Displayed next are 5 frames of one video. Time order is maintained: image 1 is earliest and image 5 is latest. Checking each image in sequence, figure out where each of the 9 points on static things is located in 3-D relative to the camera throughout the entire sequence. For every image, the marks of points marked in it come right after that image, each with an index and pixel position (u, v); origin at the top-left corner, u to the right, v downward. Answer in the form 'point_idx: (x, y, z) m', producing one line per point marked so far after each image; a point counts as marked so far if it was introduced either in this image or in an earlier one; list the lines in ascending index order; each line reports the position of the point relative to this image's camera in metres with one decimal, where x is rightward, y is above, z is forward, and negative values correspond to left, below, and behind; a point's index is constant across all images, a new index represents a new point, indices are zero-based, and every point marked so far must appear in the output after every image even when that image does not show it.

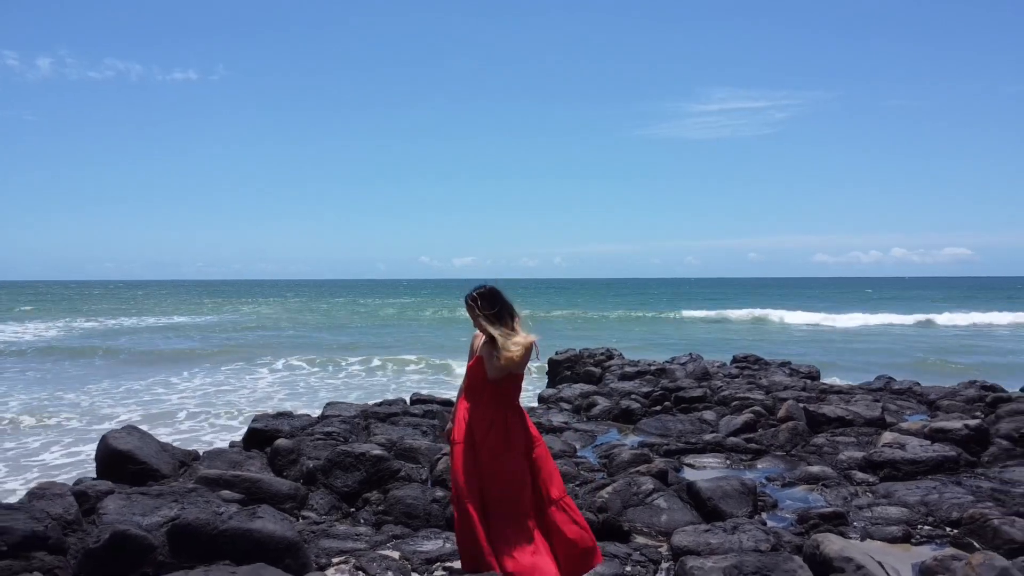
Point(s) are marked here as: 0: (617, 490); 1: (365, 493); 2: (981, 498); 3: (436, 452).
0: (+0.6, -1.3, +4.3) m
1: (-0.9, -1.3, +4.6) m
2: (+2.9, -1.3, +4.4) m
3: (-0.6, -1.2, +5.3) m
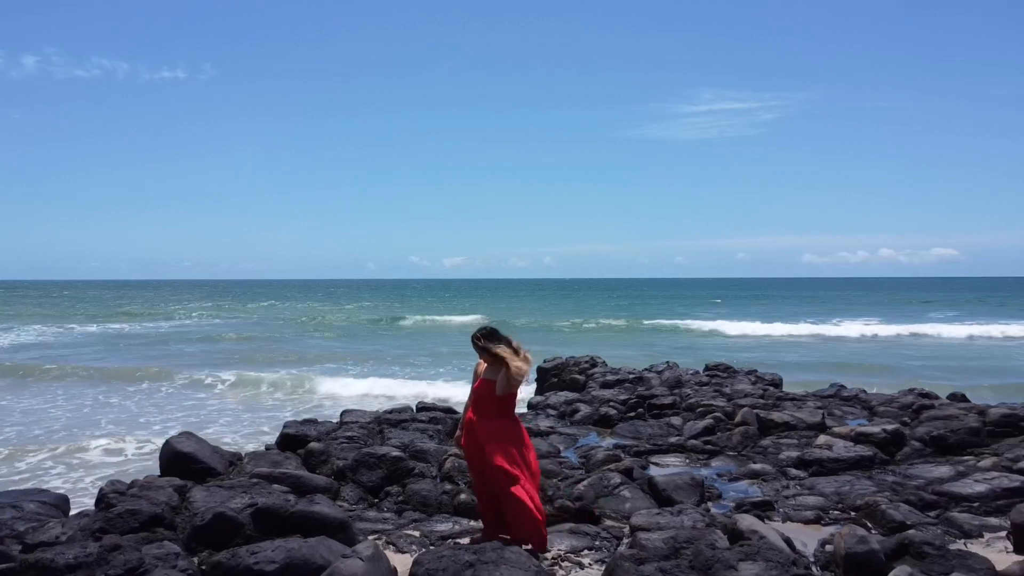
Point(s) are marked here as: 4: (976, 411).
0: (+0.6, -1.5, +5.4) m
1: (-1.0, -1.6, +5.7) m
2: (+2.9, -1.6, +5.5) m
3: (-0.6, -1.5, +6.3) m
4: (+4.9, -1.3, +7.4) m
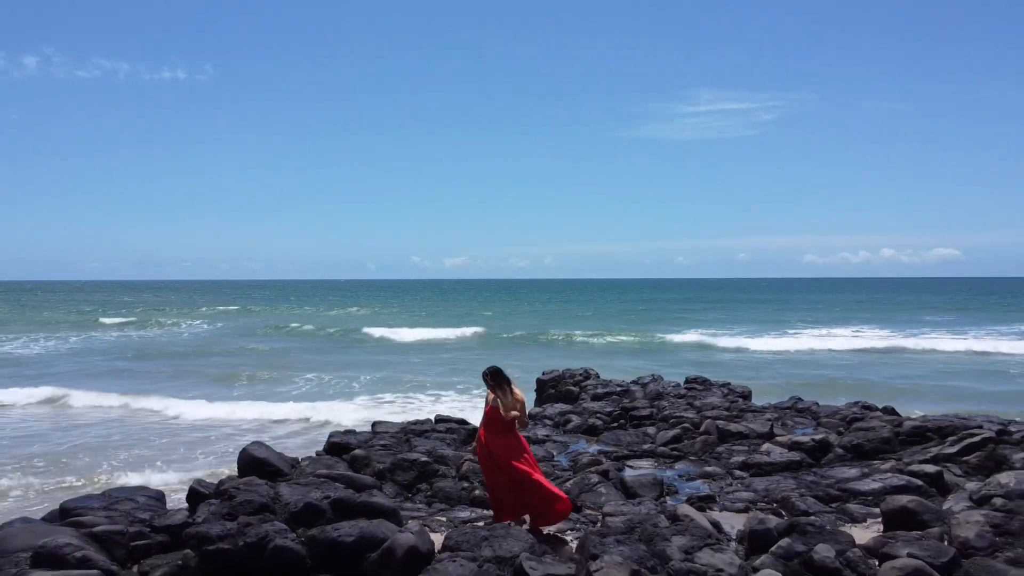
0: (+0.6, -1.9, +7.0) m
1: (-1.0, -2.0, +7.3) m
2: (+2.9, -2.0, +7.1) m
3: (-0.6, -1.9, +7.9) m
4: (+4.9, -1.7, +9.0) m
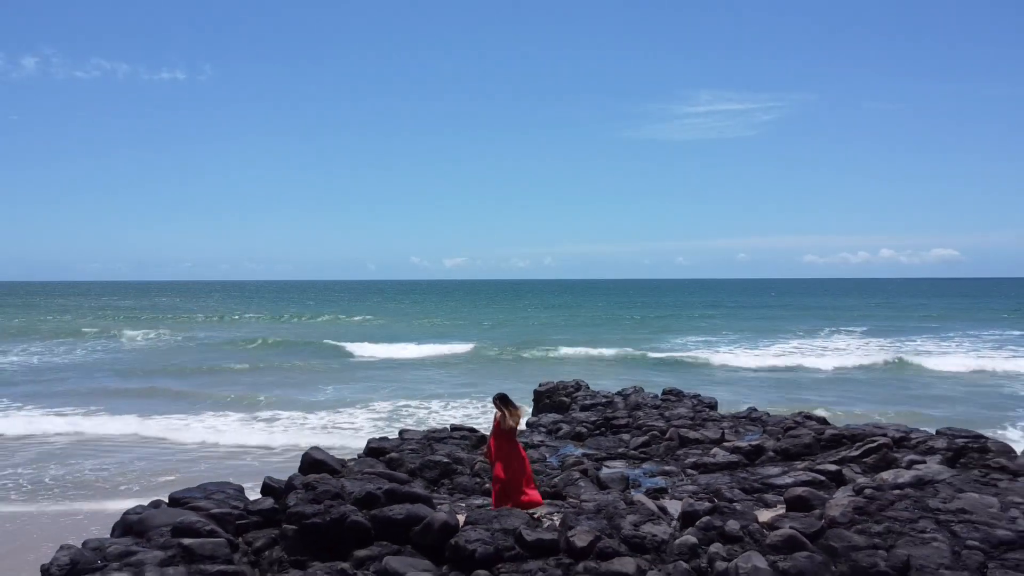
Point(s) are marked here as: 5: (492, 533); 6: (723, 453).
0: (+0.7, -2.5, +9.2) m
1: (-0.9, -2.6, +9.5) m
2: (+2.9, -2.5, +9.3) m
3: (-0.6, -2.5, +10.1) m
4: (+4.9, -2.3, +11.2) m
5: (-0.2, -2.4, +7.1) m
6: (+3.1, -2.4, +10.4) m
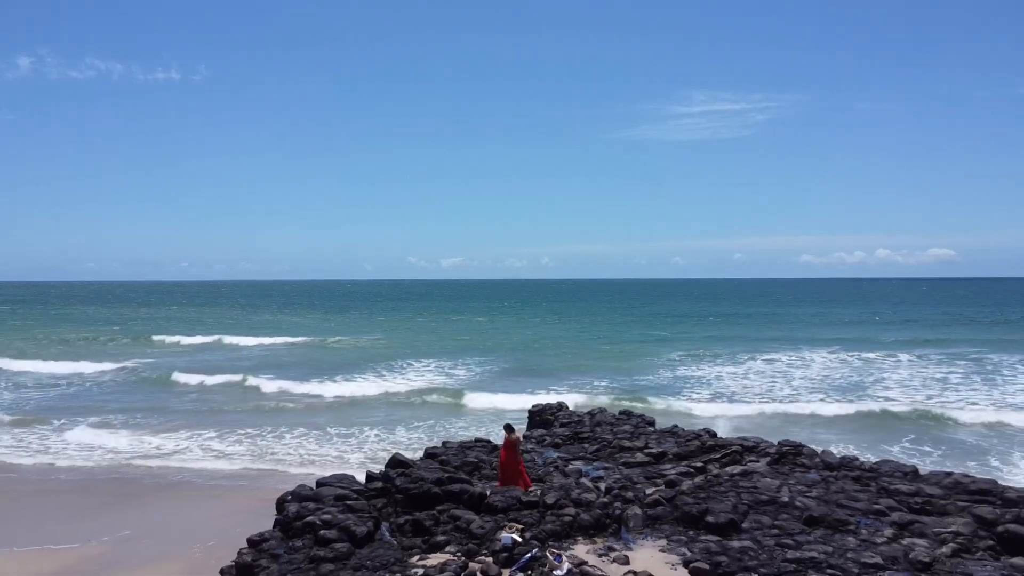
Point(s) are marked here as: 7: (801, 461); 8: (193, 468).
0: (+0.7, -4.2, +16.0) m
1: (-0.9, -4.2, +16.3) m
2: (+3.0, -4.2, +16.1) m
3: (-0.5, -4.1, +16.9) m
4: (+4.9, -4.0, +18.0) m
5: (-0.1, -4.1, +13.8) m
6: (+3.2, -4.1, +17.2) m
7: (+6.8, -4.1, +16.6) m
8: (-8.6, -4.8, +18.7) m
